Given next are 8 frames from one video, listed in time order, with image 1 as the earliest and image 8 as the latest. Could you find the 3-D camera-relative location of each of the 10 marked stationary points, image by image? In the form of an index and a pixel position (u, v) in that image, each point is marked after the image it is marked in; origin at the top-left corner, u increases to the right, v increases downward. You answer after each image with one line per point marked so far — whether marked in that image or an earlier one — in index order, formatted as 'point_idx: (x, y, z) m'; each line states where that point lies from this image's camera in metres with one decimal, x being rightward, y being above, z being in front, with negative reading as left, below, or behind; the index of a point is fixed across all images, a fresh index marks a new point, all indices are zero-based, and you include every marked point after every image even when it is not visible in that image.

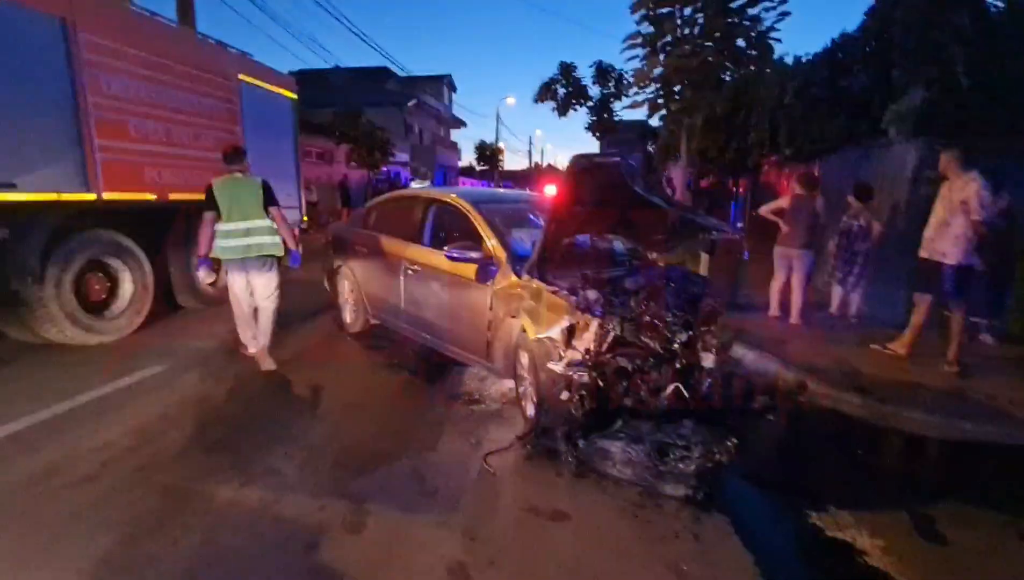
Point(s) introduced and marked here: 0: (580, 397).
0: (+0.5, -0.9, +4.0) m
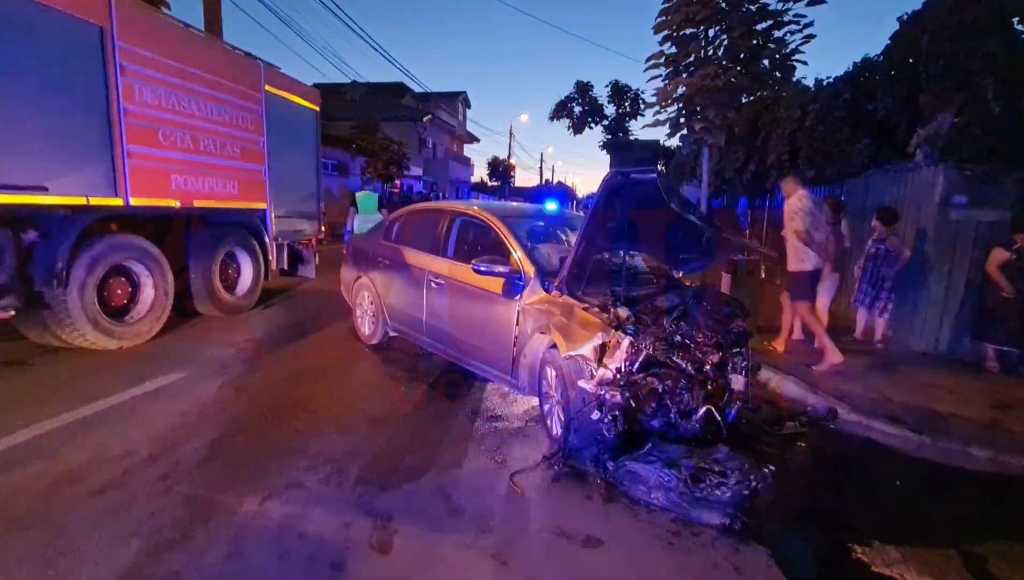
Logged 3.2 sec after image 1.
0: (+0.7, -1.0, +3.9) m
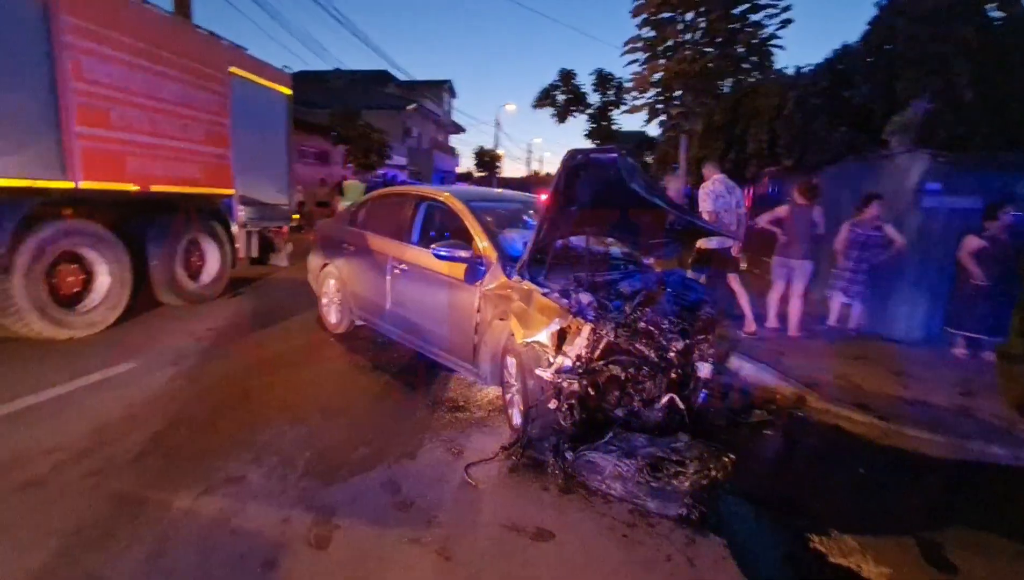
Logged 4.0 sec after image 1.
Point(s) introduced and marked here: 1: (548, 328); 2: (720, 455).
0: (+0.4, -0.9, +3.8) m
1: (+0.2, -0.3, +3.8) m
2: (+1.5, -1.2, +3.5) m
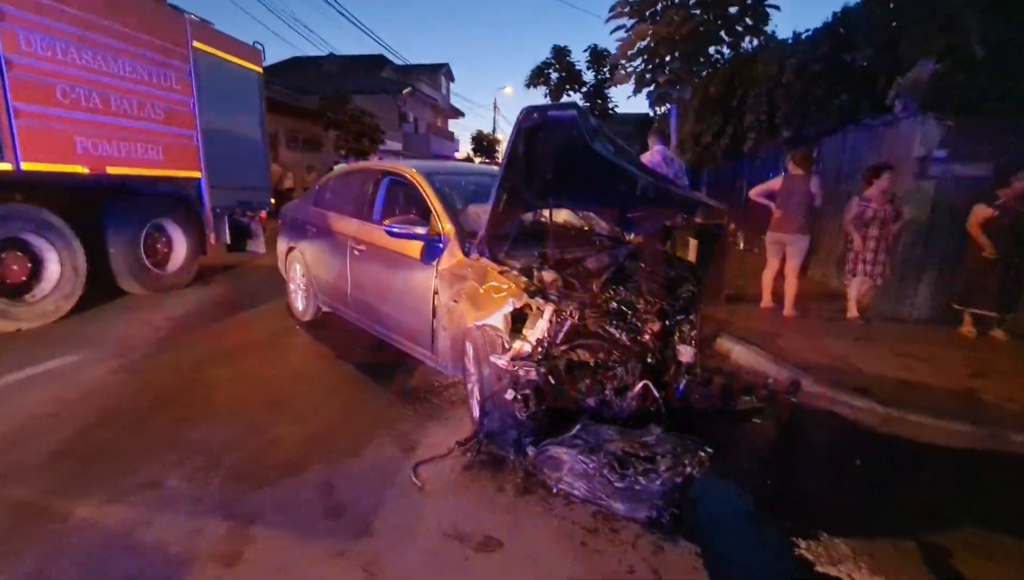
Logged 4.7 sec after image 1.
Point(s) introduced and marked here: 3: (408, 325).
0: (+0.1, -0.7, +3.4) m
1: (-0.1, -0.1, +3.4) m
2: (+1.2, -1.0, +3.2) m
3: (-0.9, -0.3, +4.4) m
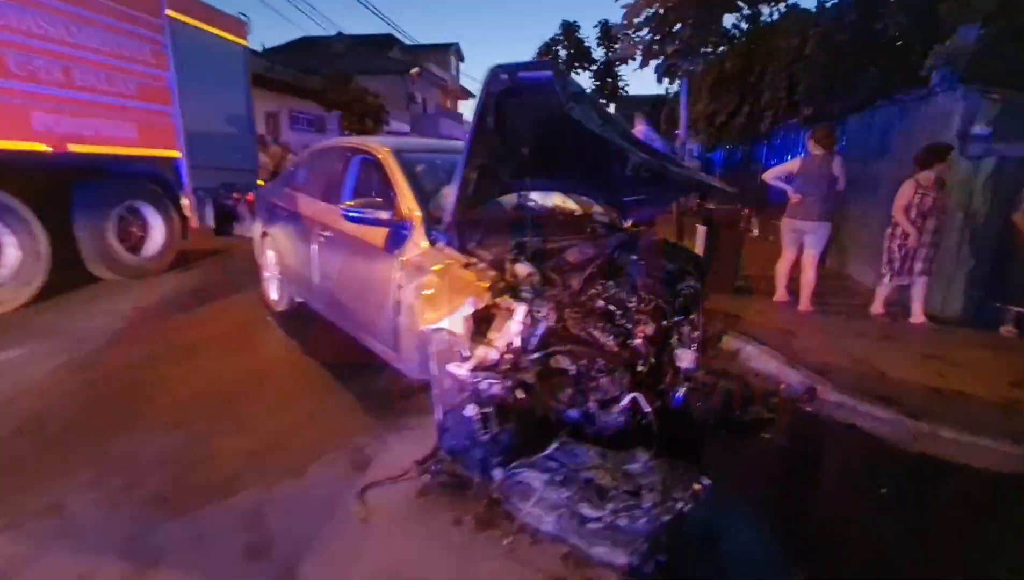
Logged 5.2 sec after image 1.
0: (-0.1, -0.7, +2.9) m
1: (-0.3, -0.1, +2.9) m
2: (+1.0, -1.0, +2.7) m
3: (-1.1, -0.2, +3.9) m
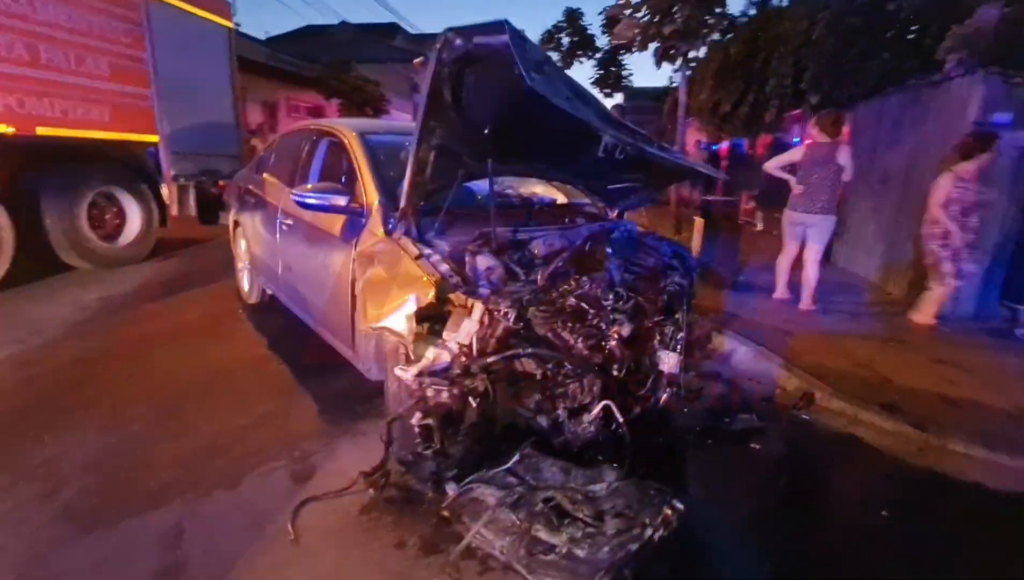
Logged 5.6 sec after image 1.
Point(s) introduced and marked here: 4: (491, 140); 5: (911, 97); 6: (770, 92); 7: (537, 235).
0: (-0.4, -0.7, +2.6) m
1: (-0.5, -0.1, +2.6) m
2: (+0.7, -1.0, +2.4) m
3: (-1.3, -0.2, +3.6) m
4: (-0.1, +0.9, +3.0) m
5: (+4.9, +2.4, +6.1) m
6: (+4.7, +3.6, +9.0) m
7: (+0.2, +0.3, +3.1) m
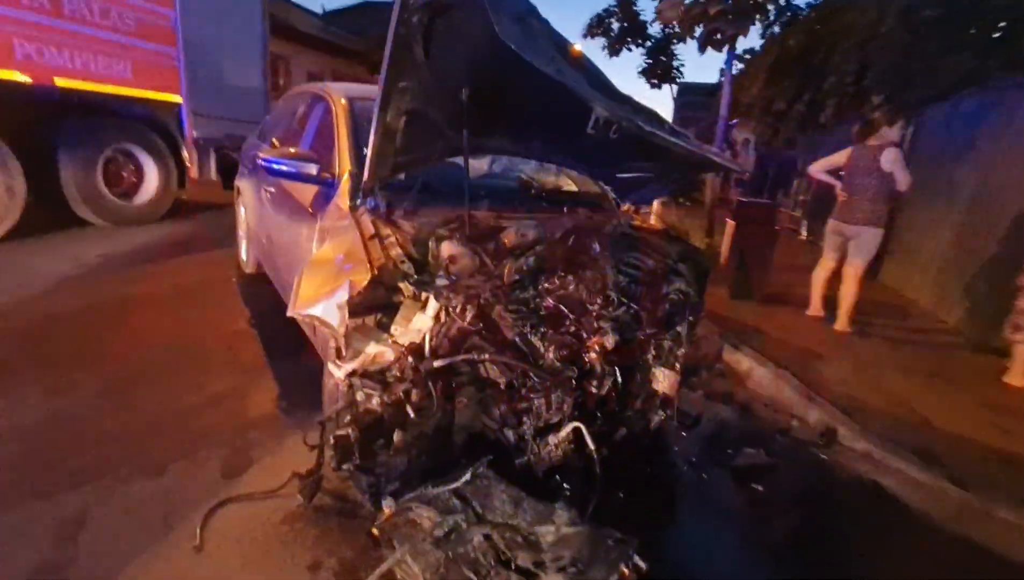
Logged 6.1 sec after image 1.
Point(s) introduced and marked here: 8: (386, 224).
0: (-0.6, -0.6, +2.3) m
1: (-0.7, 0.0, +2.2) m
2: (+0.4, -1.1, +2.0) m
3: (-1.4, 0.0, +3.3) m
4: (-0.2, +0.9, +2.6) m
5: (+5.1, +2.1, +5.3) m
6: (+5.3, +3.4, +8.2) m
7: (+0.1, +0.4, +2.7) m
8: (-0.6, +0.3, +2.5) m
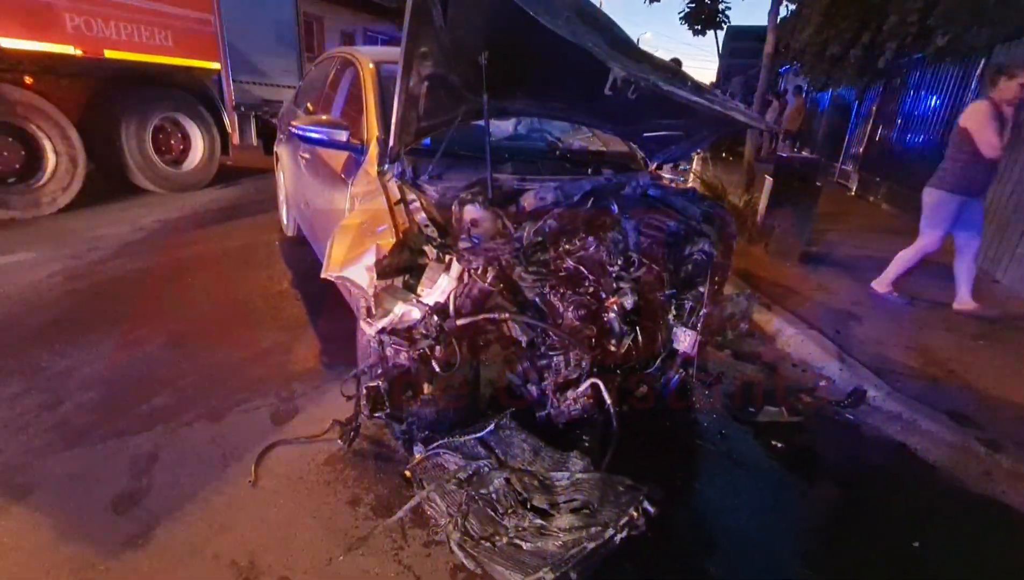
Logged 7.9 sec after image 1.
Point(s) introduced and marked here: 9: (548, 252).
0: (-0.5, -0.4, +2.5) m
1: (-0.6, +0.2, +2.4) m
2: (+0.5, -0.9, +2.1) m
3: (-1.2, +0.2, +3.5) m
4: (-0.1, +1.1, +2.6) m
5: (+5.4, +2.5, +4.8) m
6: (+5.8, +4.0, +7.6) m
7: (+0.2, +0.6, +2.8) m
8: (-0.5, +0.5, +2.6) m
9: (+0.2, +0.2, +2.4) m
